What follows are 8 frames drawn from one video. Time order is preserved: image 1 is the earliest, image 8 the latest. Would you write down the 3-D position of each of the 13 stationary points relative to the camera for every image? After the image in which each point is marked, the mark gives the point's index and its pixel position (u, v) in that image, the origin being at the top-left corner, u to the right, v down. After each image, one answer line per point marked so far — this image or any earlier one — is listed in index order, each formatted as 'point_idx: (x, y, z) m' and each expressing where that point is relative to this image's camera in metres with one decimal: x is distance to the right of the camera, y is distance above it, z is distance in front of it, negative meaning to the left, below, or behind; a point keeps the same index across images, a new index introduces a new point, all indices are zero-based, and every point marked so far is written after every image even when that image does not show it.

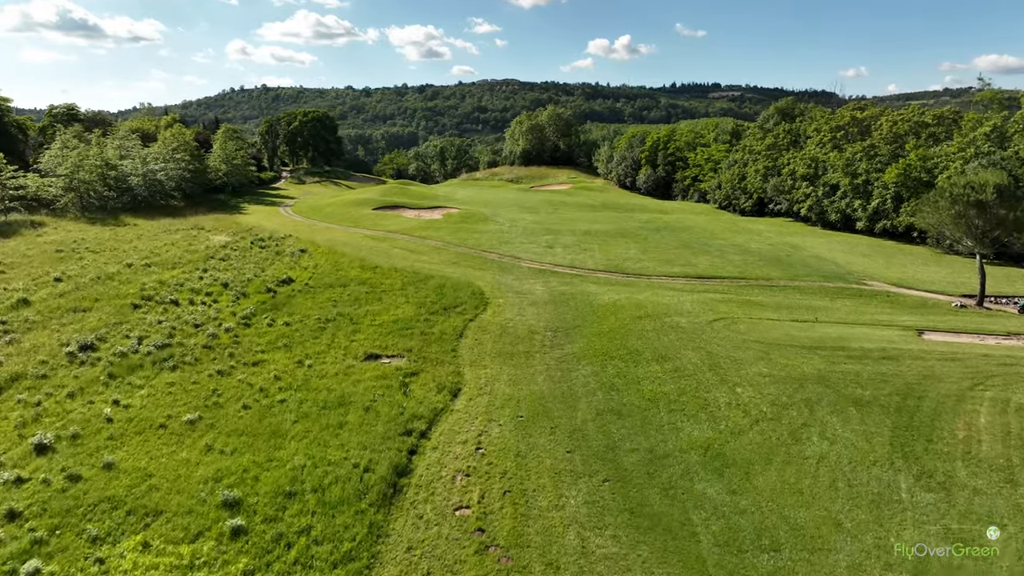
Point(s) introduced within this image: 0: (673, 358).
0: (+3.6, -1.6, +15.8) m
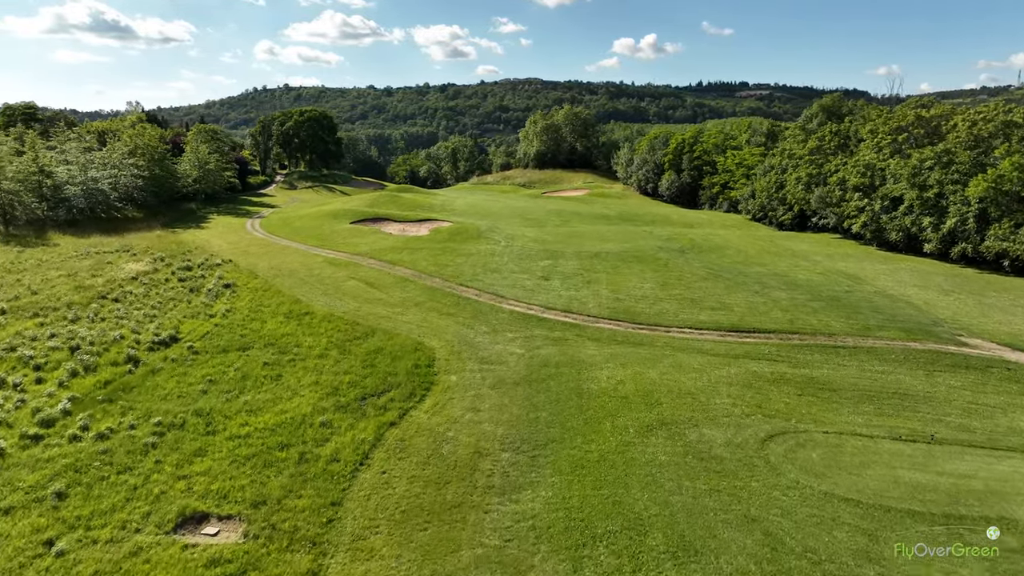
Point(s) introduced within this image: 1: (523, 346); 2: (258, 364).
0: (+2.4, -3.3, +8.7) m
1: (+0.3, -1.7, +19.4) m
2: (-6.1, -1.8, +16.7) m
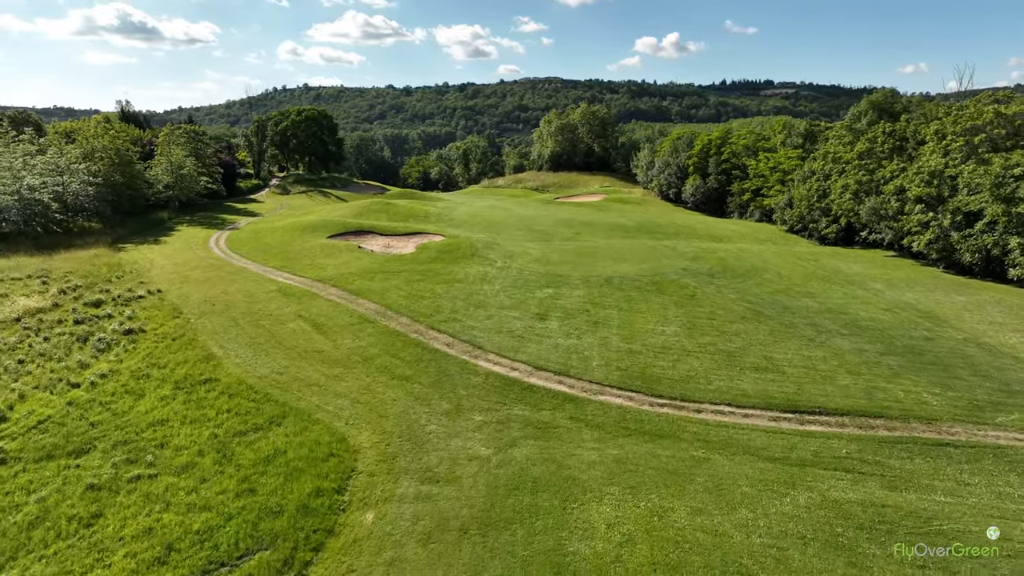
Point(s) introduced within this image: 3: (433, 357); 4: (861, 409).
0: (+1.4, -4.7, +2.8) m
1: (-0.4, -3.0, +13.6) m
2: (-6.9, -3.2, +11.1) m
3: (-2.2, -1.9, +18.9) m
4: (+7.9, -2.7, +15.6) m
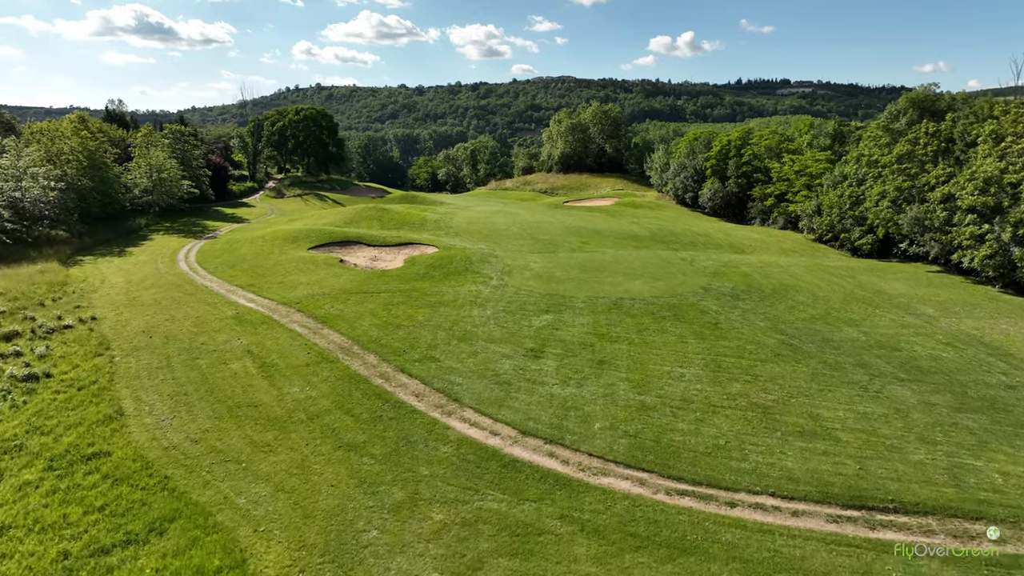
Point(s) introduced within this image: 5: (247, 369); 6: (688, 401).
0: (+0.7, -5.6, -0.9) m
1: (-0.9, -3.9, +9.8) m
2: (-7.4, -4.1, +7.4) m
3: (-2.6, -2.8, +15.2) m
4: (+7.4, -3.6, +11.7) m
5: (-6.9, -2.1, +18.0) m
6: (+4.1, -2.6, +16.3) m
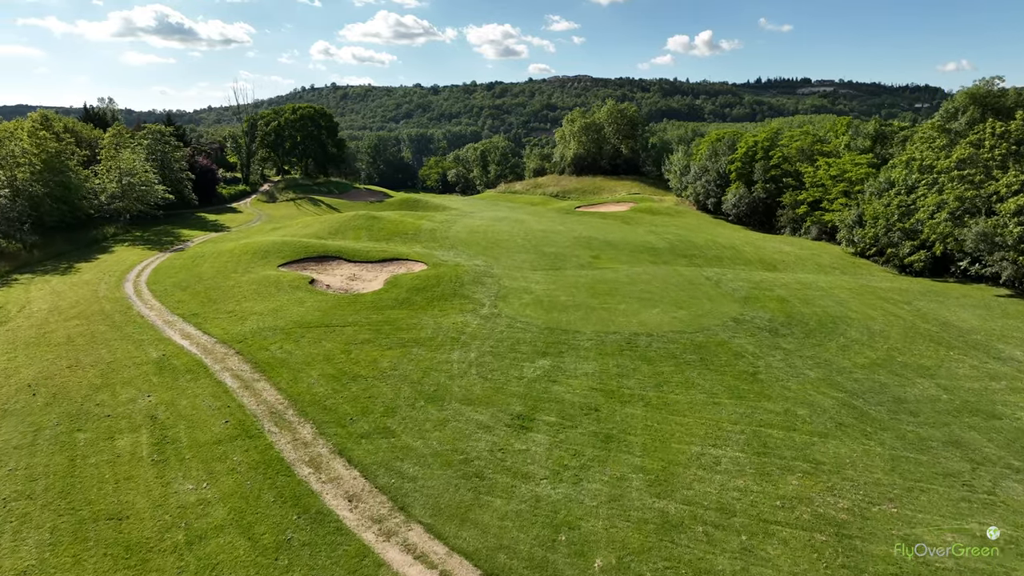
0: (-0.3, -6.7, -5.5) m
1: (-1.6, -5.0, +5.3) m
2: (-8.2, -5.1, +3.0) m
3: (-3.1, -3.8, +10.6) m
4: (+6.8, -4.8, +7.0) m
5: (-7.3, -3.1, +13.6) m
6: (+3.6, -3.7, +11.7) m
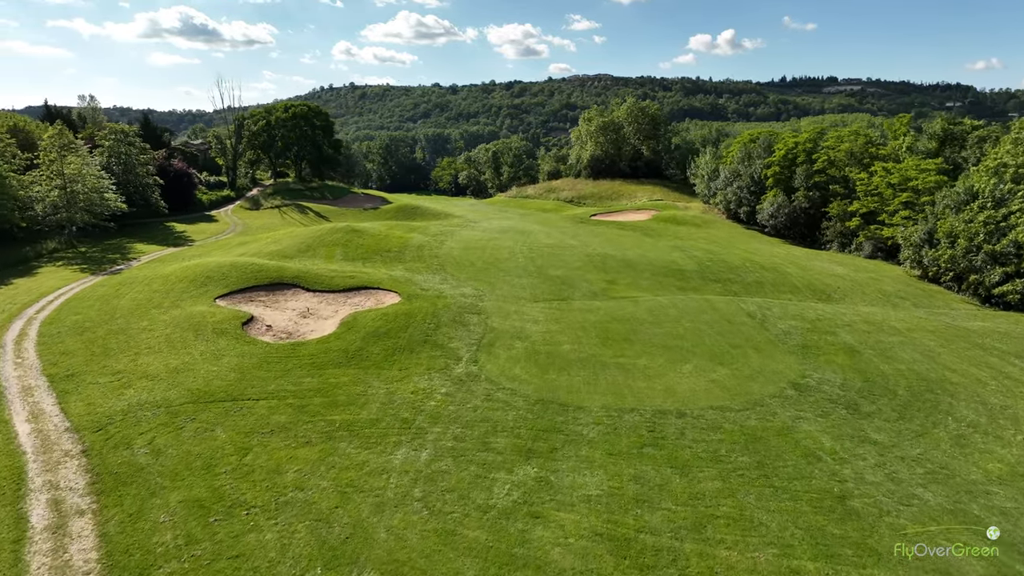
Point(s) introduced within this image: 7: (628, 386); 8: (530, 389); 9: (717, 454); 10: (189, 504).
0: (-1.6, -8.1, -11.7) m
1: (-2.6, -6.4, -0.9) m
2: (-9.3, -6.5, -3.0) m
3: (-4.0, -5.2, +4.5) m
4: (+5.8, -6.2, +0.5) m
5: (-8.1, -4.5, +7.6) m
6: (+2.8, -5.1, +5.3) m
7: (+3.1, -2.5, +18.2) m
8: (+0.4, -2.6, +17.7) m
9: (+4.2, -3.4, +14.1) m
10: (-5.4, -3.6, +11.8) m
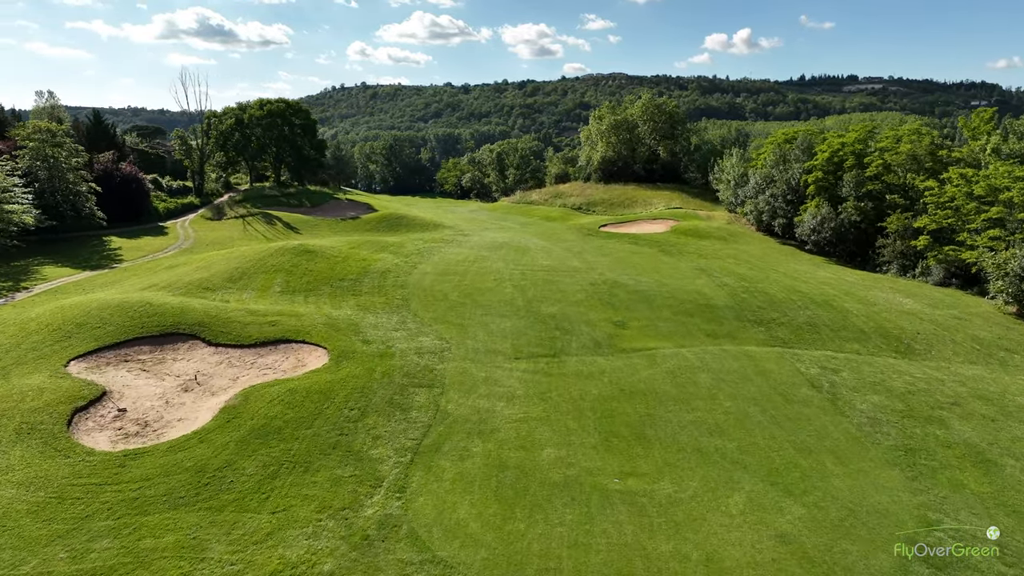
0: (-3.2, -9.7, -19.0) m
1: (-4.0, -8.0, -8.2) m
2: (-10.7, -8.0, -10.1) m
3: (-5.3, -6.8, -2.7) m
4: (+4.4, -7.8, -6.9) m
5: (-9.3, -6.1, +0.4) m
6: (+1.5, -6.7, -2.0) m
7: (+2.1, -4.1, +10.8) m
8: (-0.6, -4.1, +10.4) m
9: (+3.1, -5.0, +6.7) m
10: (-6.6, -5.1, +4.6) m
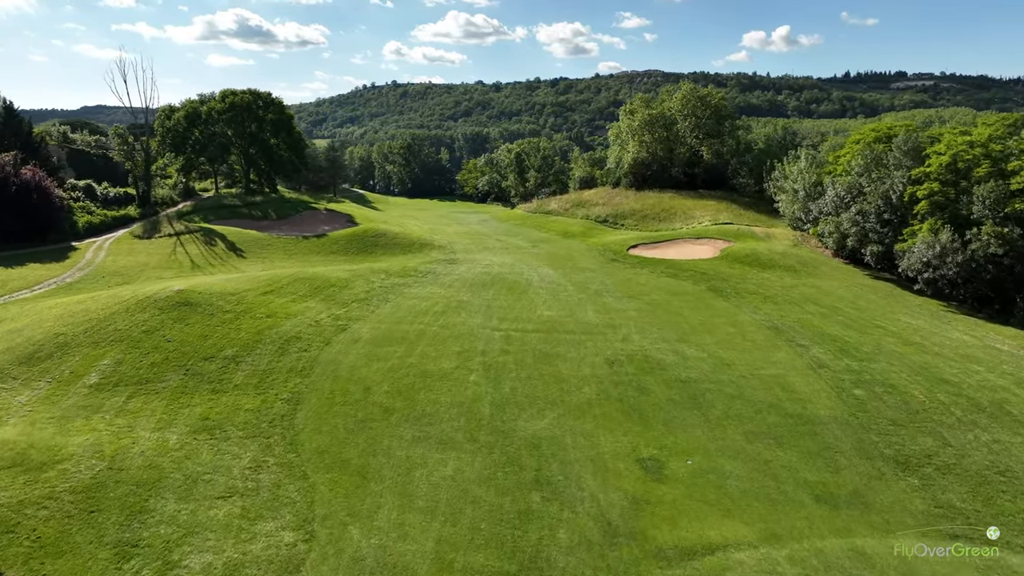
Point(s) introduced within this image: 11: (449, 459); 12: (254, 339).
0: (-6.4, -12.0, -29.8) m
1: (-6.7, -10.3, -18.9) m
2: (-13.4, -10.2, -20.5) m
3: (-7.7, -9.0, -13.4) m
4: (+1.8, -10.2, -18.0) m
5: (-11.6, -8.3, -10.1) m
6: (-0.9, -9.1, -13.1) m
7: (+0.4, -6.4, -0.3) m
8: (-2.4, -6.4, -0.6) m
9: (+1.1, -7.3, -4.4) m
10: (-8.6, -7.4, -6.1) m
11: (-1.2, -3.3, +13.9) m
12: (-7.3, -1.5, +19.7) m
